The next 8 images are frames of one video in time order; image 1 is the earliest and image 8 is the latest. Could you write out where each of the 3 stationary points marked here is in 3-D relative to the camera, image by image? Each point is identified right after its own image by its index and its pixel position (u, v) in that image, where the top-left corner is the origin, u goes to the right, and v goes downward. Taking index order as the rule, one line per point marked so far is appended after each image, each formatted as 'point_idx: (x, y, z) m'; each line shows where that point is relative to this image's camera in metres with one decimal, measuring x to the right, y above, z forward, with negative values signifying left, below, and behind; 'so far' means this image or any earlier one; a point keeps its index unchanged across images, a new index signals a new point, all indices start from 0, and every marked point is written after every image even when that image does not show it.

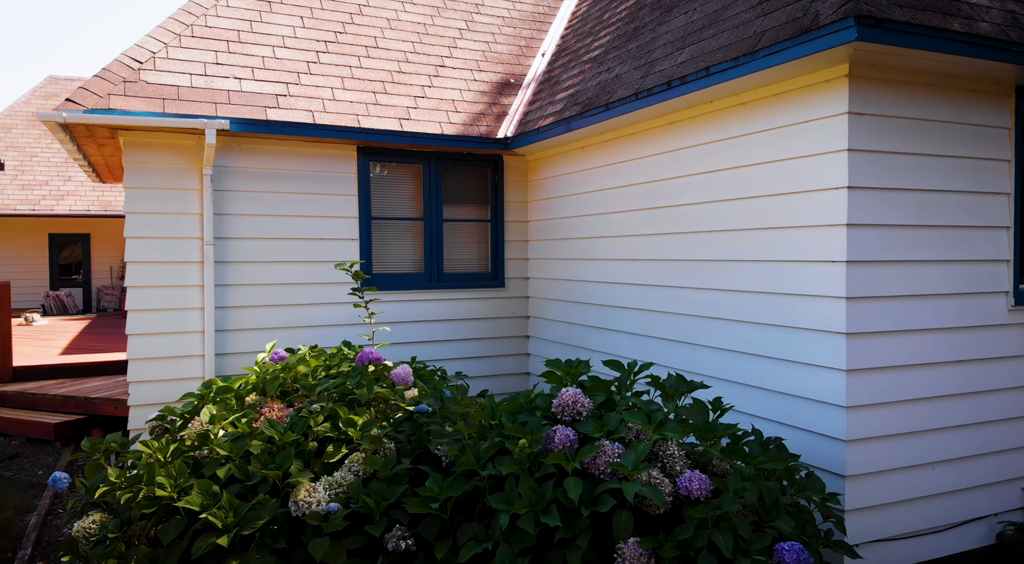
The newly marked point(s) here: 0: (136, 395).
0: (-2.6, -0.8, +5.6) m
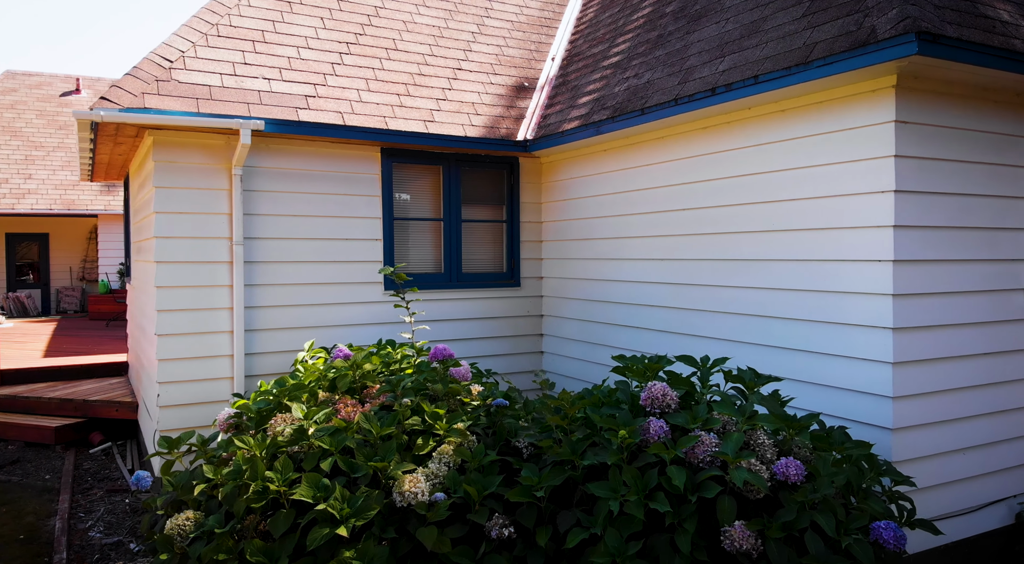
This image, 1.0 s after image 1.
0: (-2.4, -0.8, +5.5) m
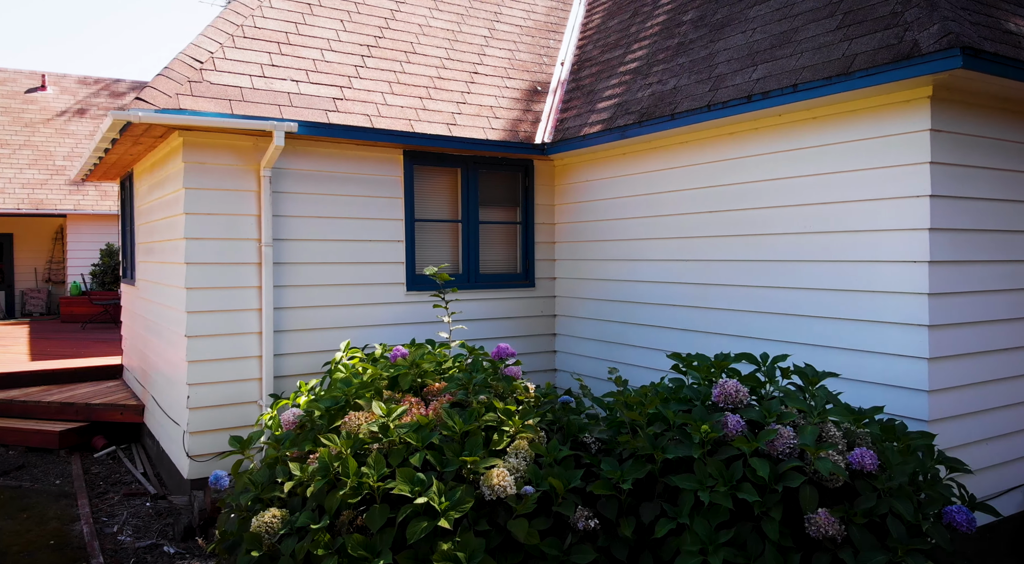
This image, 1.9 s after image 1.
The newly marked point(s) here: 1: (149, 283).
0: (-2.2, -0.8, +5.5) m
1: (-3.2, 0.0, +7.0) m
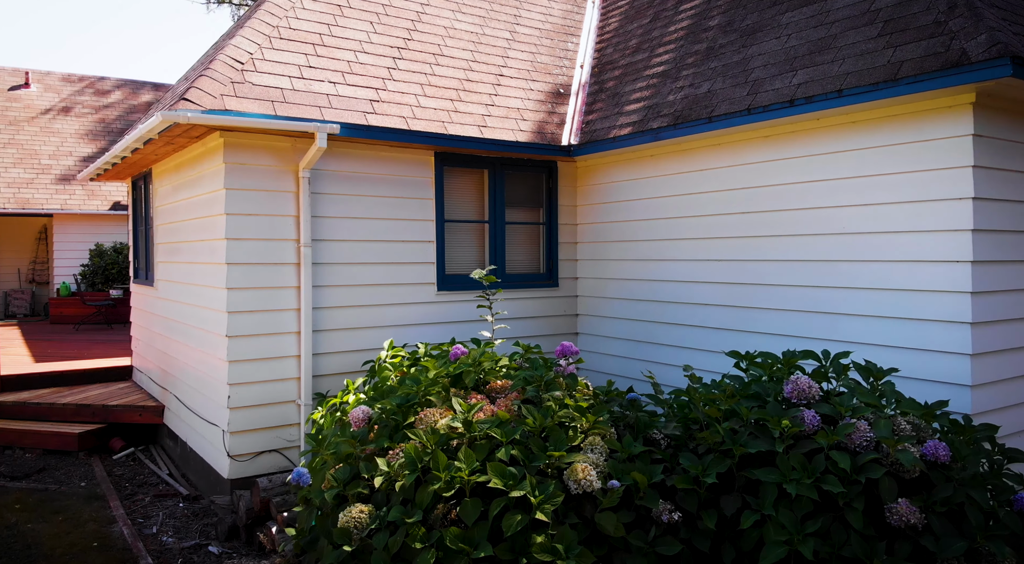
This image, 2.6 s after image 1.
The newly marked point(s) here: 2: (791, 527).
0: (-1.9, -0.8, +5.5) m
1: (-2.9, 0.0, +7.0) m
2: (+1.1, -1.0, +3.1) m
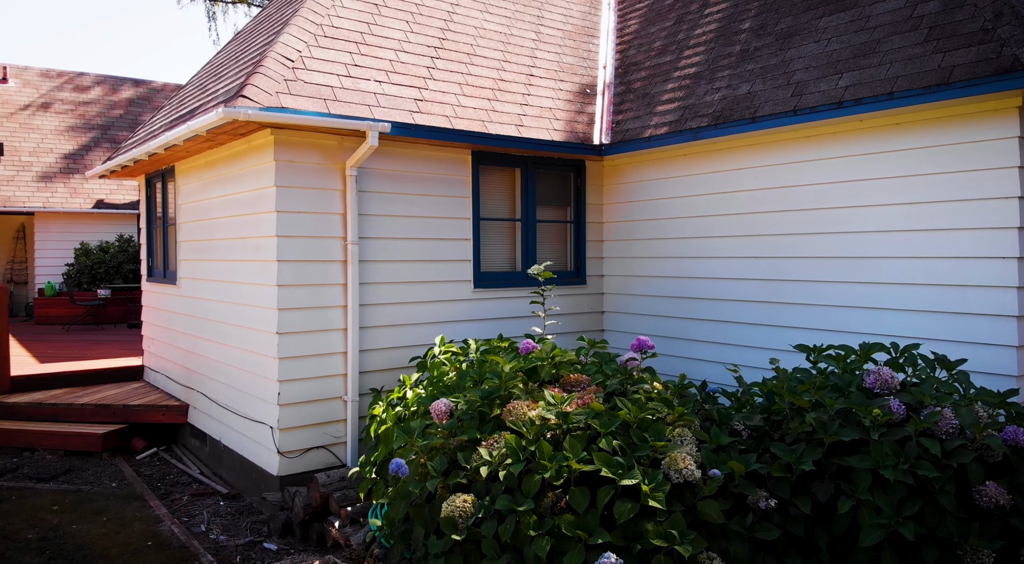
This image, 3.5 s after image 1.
0: (-1.6, -0.8, +5.5) m
1: (-2.7, 0.0, +6.9) m
2: (+1.5, -0.9, +3.2) m
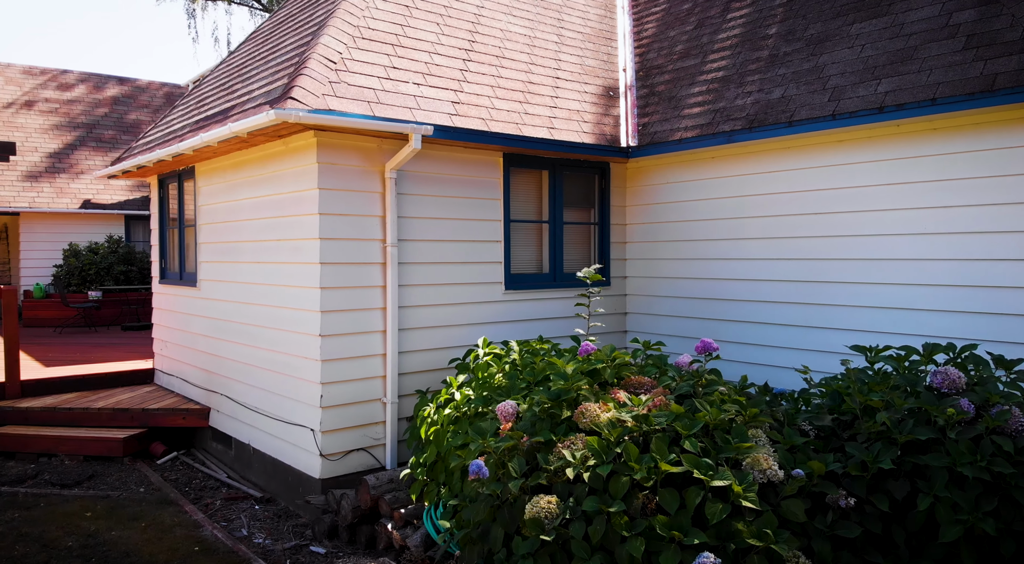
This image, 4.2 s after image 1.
0: (-1.3, -0.8, +5.5) m
1: (-2.4, 0.0, +6.9) m
2: (+1.9, -0.9, +3.3) m
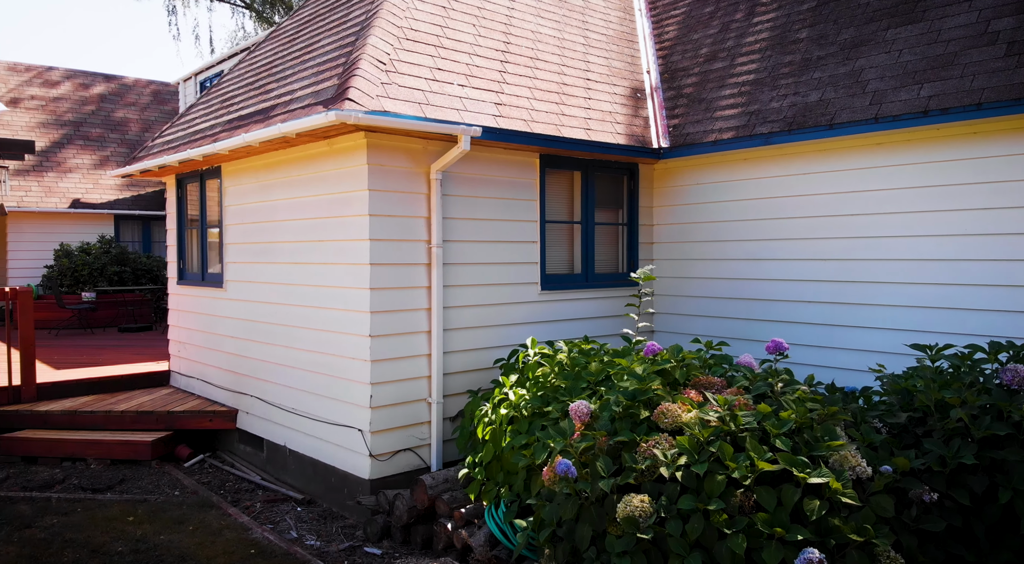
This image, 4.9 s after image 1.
0: (-0.9, -0.8, +5.5) m
1: (-2.1, 0.0, +6.8) m
2: (+2.3, -0.9, +3.4) m
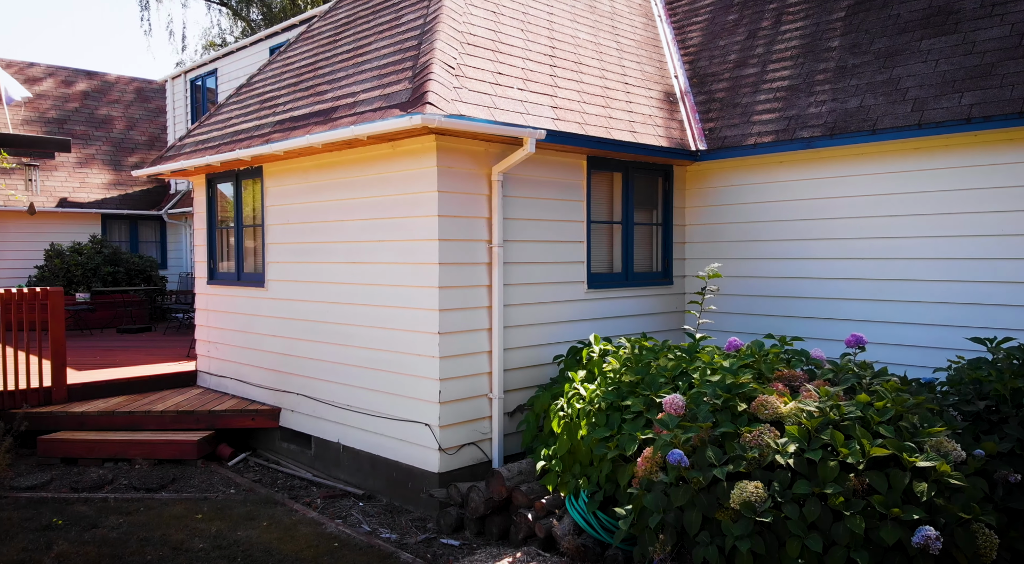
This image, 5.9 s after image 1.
0: (-0.5, -0.8, +5.7) m
1: (-1.7, 0.0, +6.9) m
2: (+2.9, -0.9, +3.8) m
